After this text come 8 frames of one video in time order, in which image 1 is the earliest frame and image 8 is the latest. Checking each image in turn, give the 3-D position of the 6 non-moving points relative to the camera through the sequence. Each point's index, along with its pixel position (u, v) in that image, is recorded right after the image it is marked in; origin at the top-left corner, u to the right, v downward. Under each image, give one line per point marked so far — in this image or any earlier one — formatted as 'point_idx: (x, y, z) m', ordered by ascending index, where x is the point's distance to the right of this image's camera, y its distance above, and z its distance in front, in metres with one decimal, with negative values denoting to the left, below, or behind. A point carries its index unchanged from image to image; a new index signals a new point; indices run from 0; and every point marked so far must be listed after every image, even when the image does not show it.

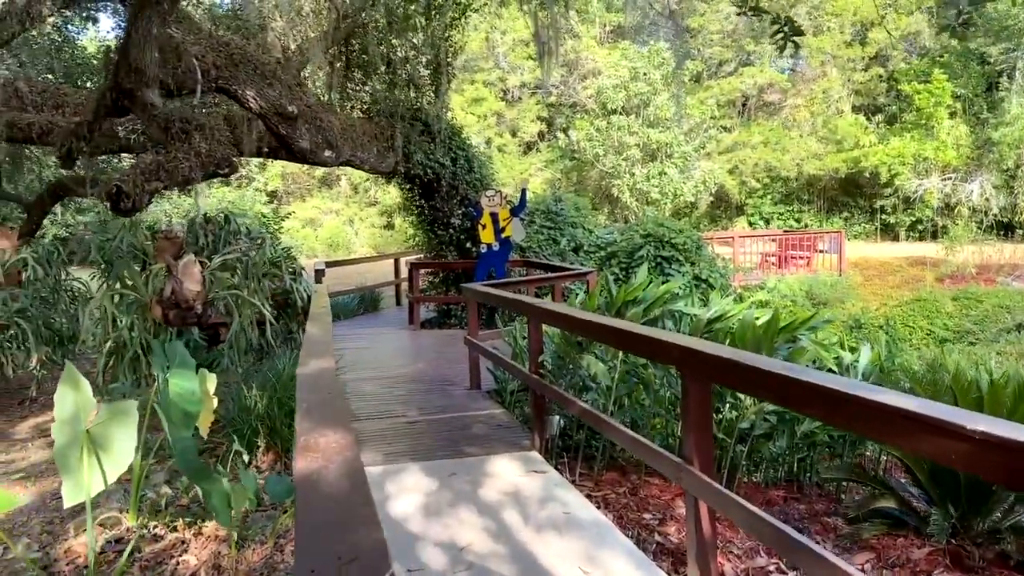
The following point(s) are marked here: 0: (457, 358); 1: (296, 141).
0: (-0.5, -0.6, +7.3) m
1: (-1.8, +1.2, +6.4) m
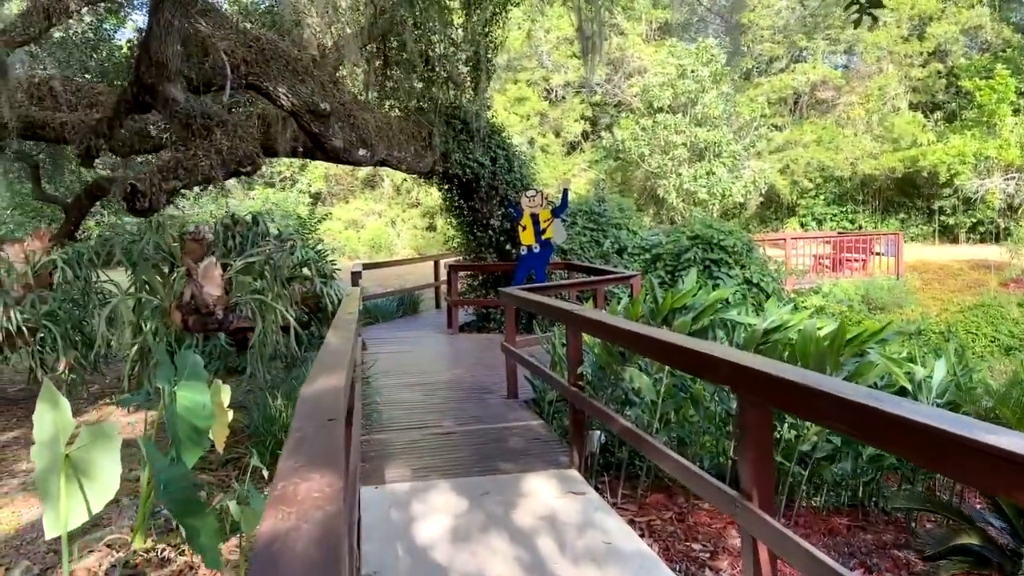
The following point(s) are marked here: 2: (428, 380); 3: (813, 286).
0: (-0.1, -0.7, +7.0) m
1: (-1.5, +1.2, +6.2) m
2: (-0.7, -0.7, +6.4) m
3: (+4.7, 0.0, +12.5) m
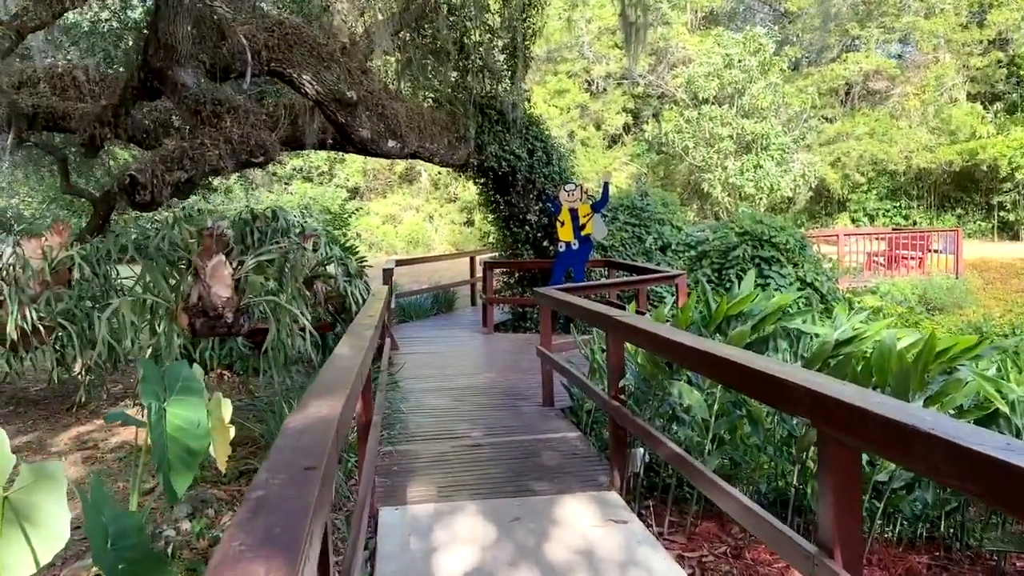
0: (+0.2, -0.7, +6.7) m
1: (-1.2, +1.2, +5.9) m
2: (-0.4, -0.7, +6.1) m
3: (+5.3, 0.0, +11.9) m
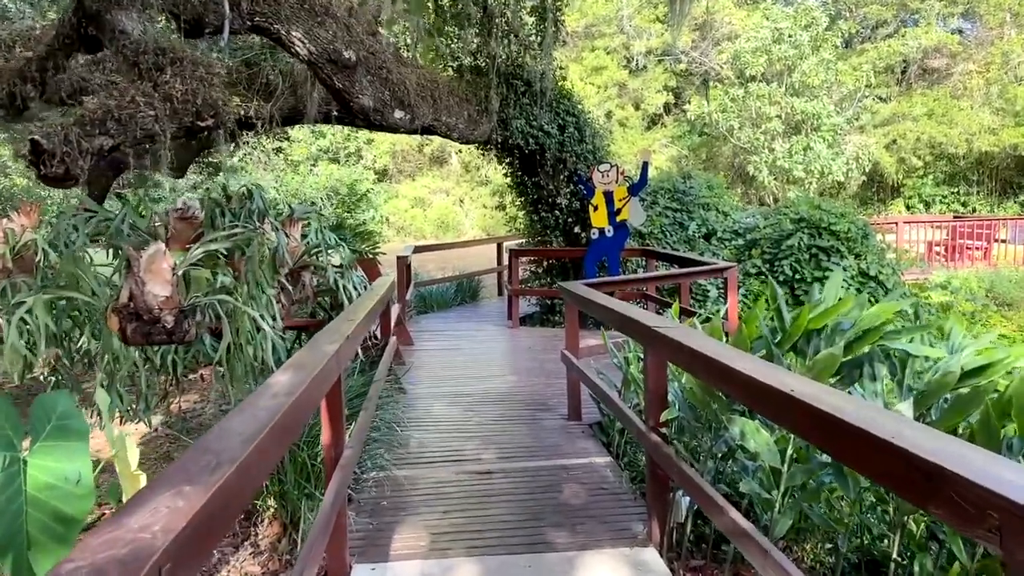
0: (+0.3, -0.6, +5.9) m
1: (-1.0, +1.2, +5.2) m
2: (-0.3, -0.7, +5.3) m
3: (+5.7, +0.1, +10.9) m
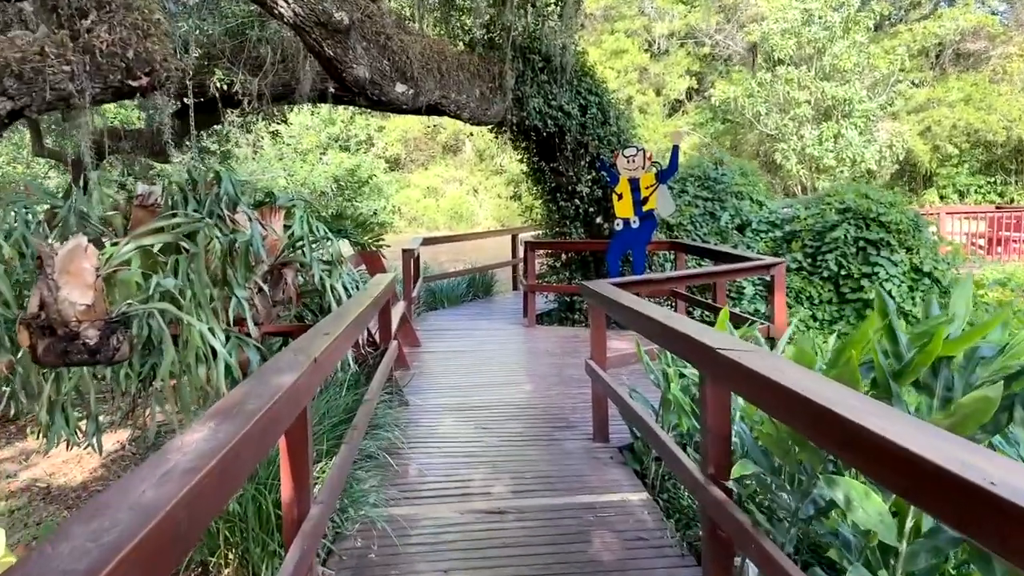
0: (+0.4, -0.6, +5.3) m
1: (-0.9, +1.3, +4.6) m
2: (-0.2, -0.7, +4.7) m
3: (+5.9, +0.2, +10.2) m
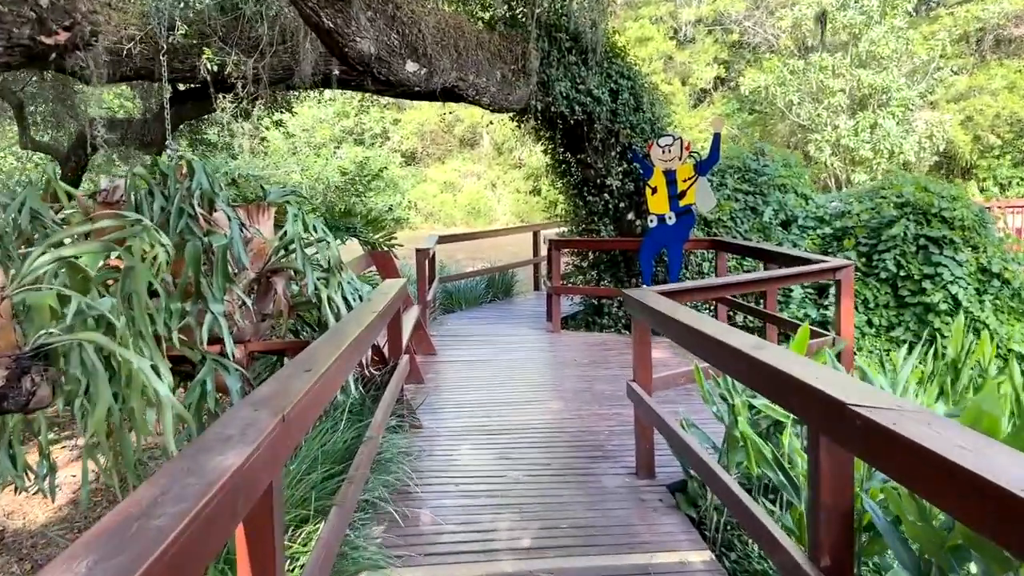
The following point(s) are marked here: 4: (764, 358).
0: (+0.6, -0.6, +4.7) m
1: (-0.8, +1.2, +4.0) m
2: (0.0, -0.7, +4.1) m
3: (+6.2, +0.2, +9.4) m
4: (+0.6, -0.2, +1.8) m
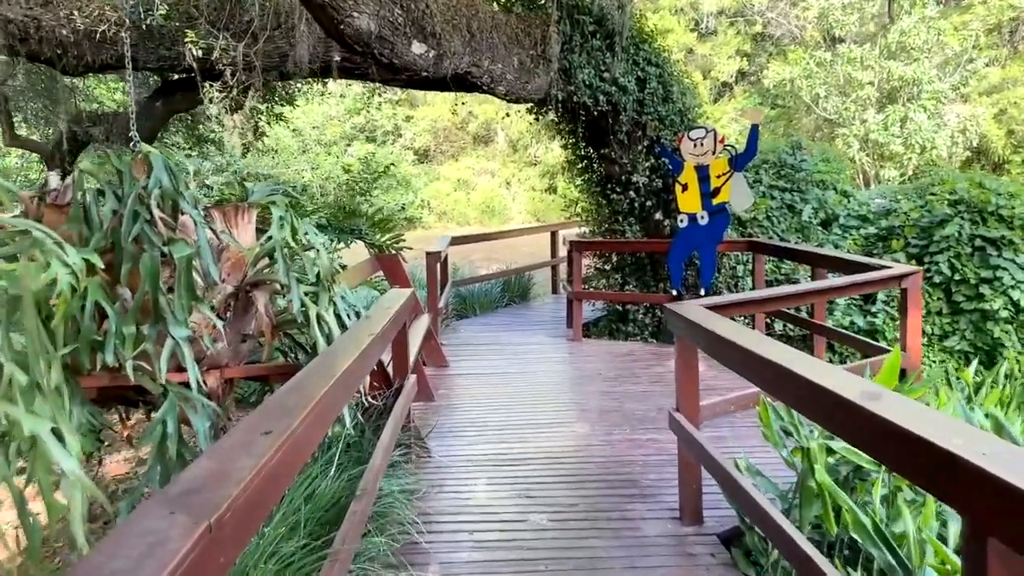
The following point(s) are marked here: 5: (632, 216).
0: (+0.7, -0.7, +4.2) m
1: (-0.7, +1.2, +3.5) m
2: (+0.1, -0.8, +3.7) m
3: (+6.4, +0.2, +8.9) m
4: (+0.7, -0.2, +1.3) m
5: (+0.9, +0.6, +6.2) m
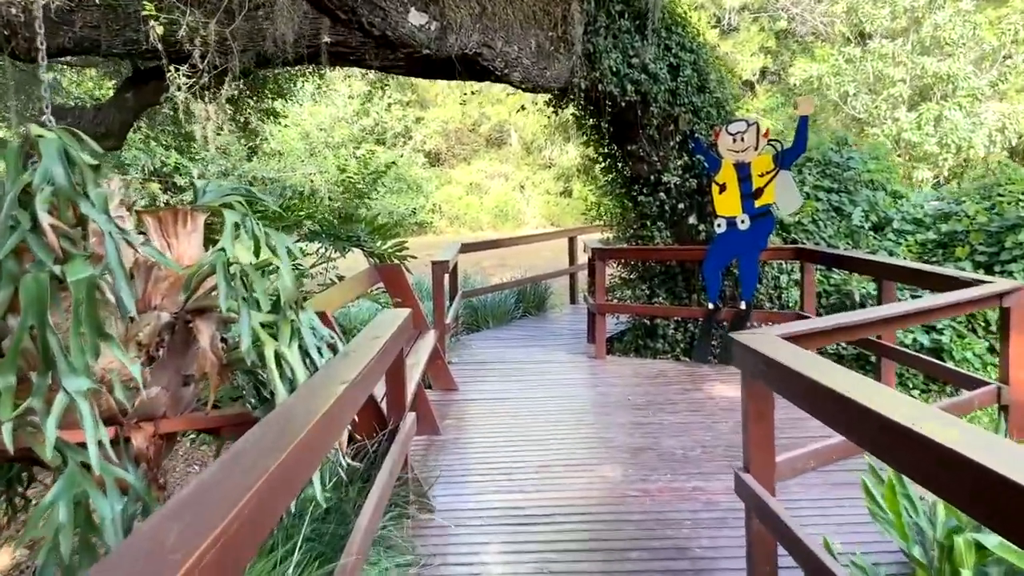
0: (+0.8, -0.8, +3.6) m
1: (-0.6, +1.1, +2.9) m
2: (+0.1, -0.8, +3.0) m
3: (+6.5, +0.1, +8.1) m
4: (+0.7, -0.3, +0.7) m
5: (+1.0, +0.5, +5.5) m
